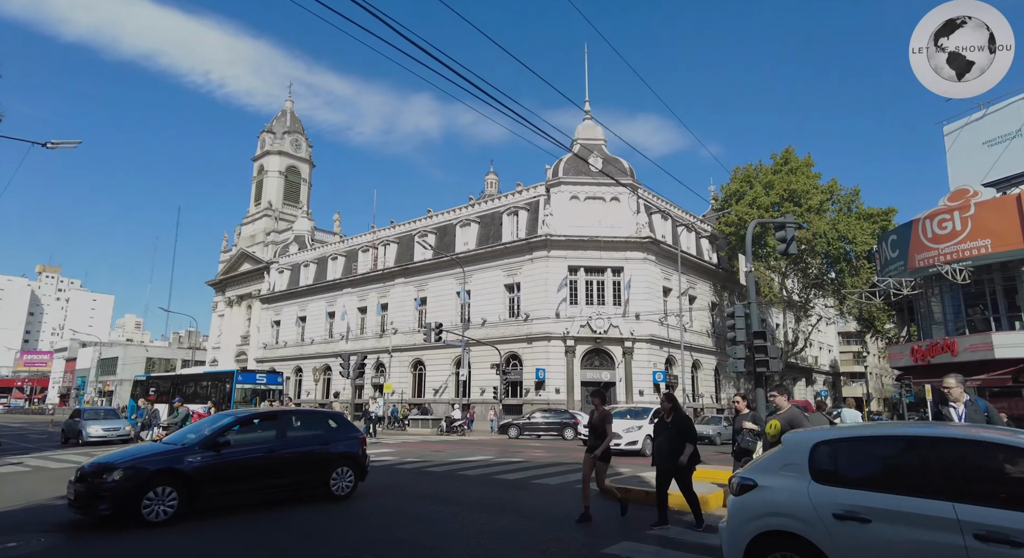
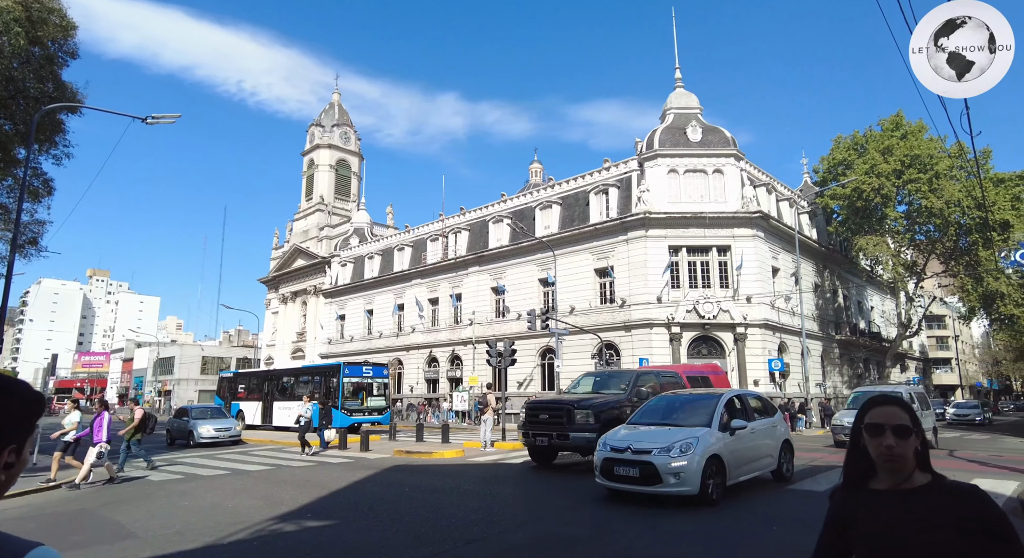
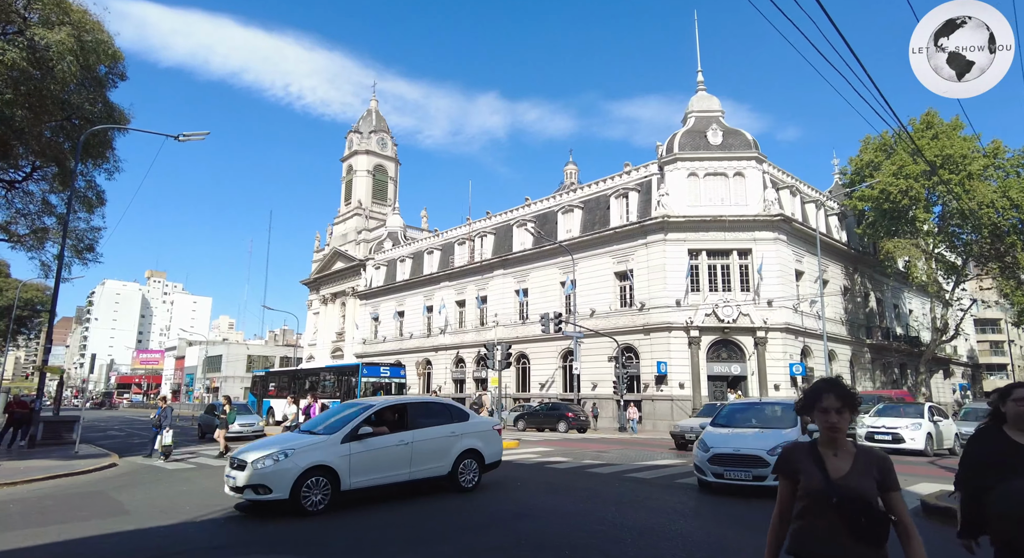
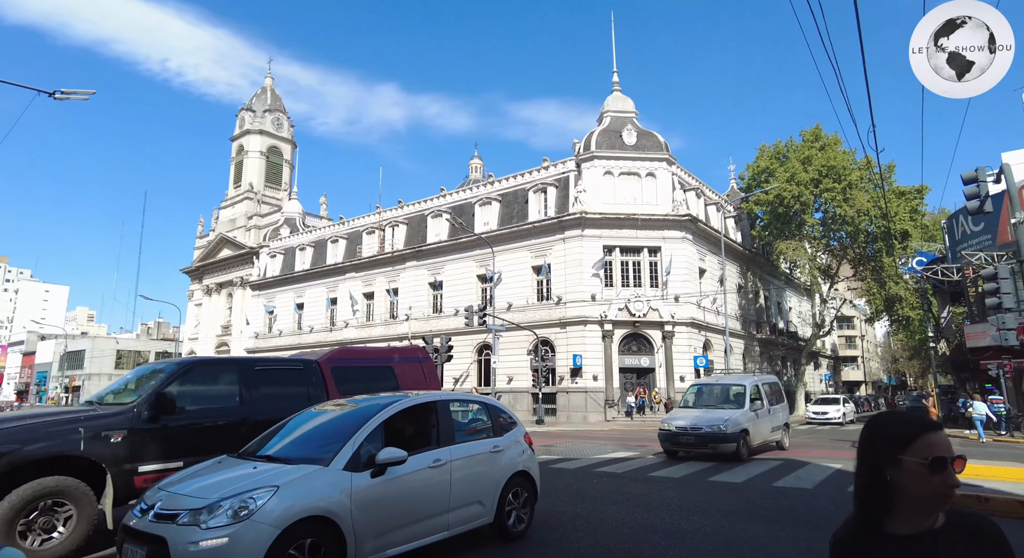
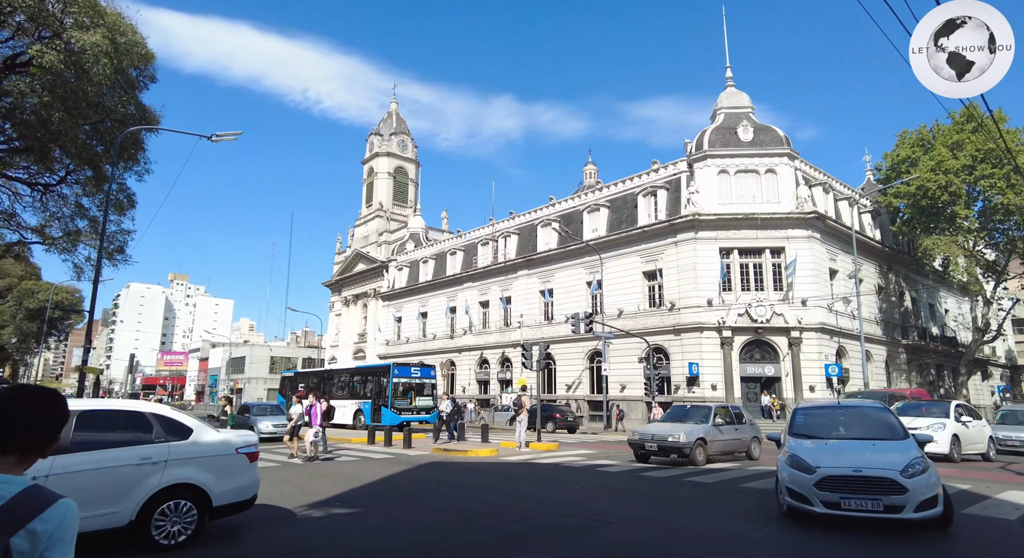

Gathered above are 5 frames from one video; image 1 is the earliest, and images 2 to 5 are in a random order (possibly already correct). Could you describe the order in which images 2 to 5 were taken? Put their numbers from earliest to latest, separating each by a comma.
3, 5, 2, 4
